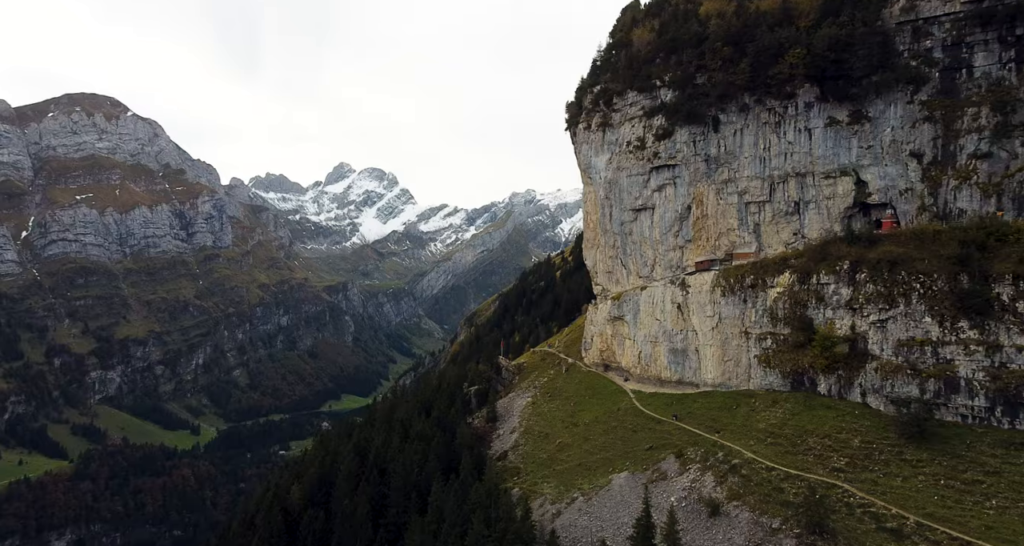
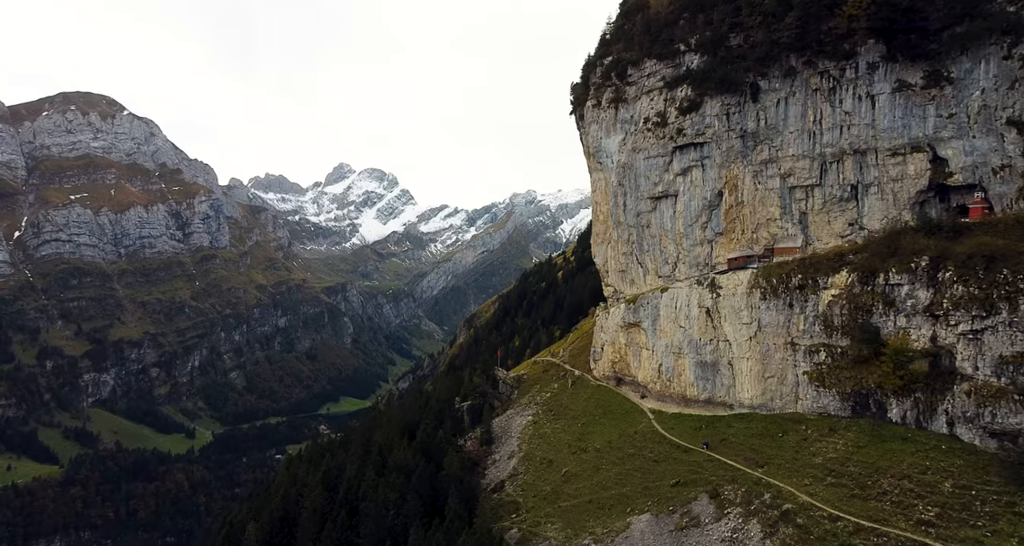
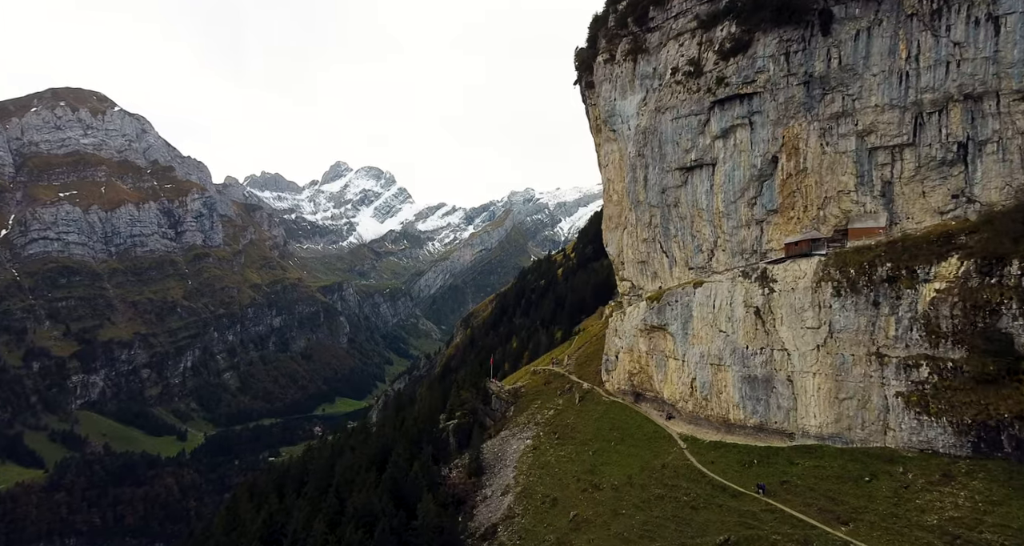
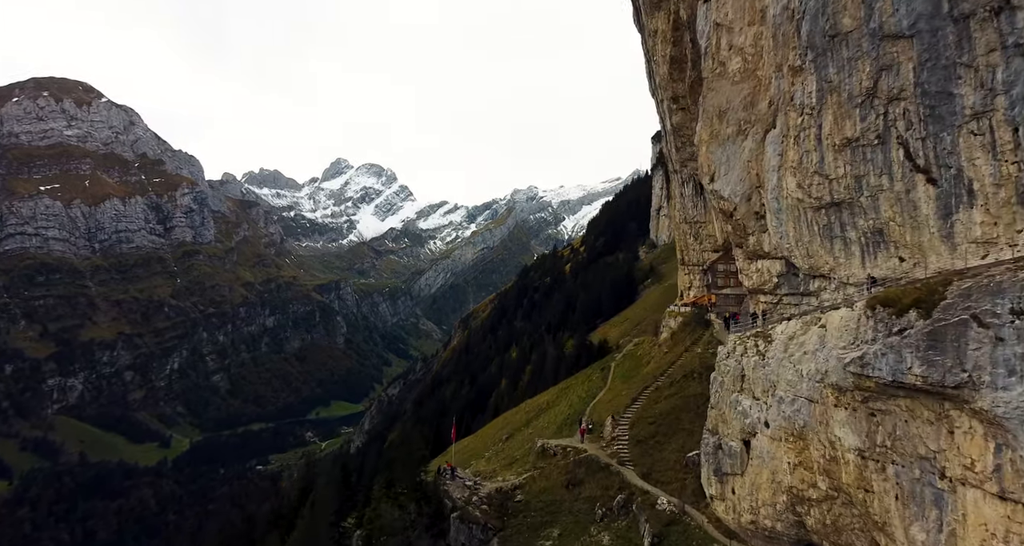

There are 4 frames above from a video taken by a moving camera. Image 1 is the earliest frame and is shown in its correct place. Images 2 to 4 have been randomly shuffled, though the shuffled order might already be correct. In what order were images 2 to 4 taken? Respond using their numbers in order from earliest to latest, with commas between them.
2, 3, 4
